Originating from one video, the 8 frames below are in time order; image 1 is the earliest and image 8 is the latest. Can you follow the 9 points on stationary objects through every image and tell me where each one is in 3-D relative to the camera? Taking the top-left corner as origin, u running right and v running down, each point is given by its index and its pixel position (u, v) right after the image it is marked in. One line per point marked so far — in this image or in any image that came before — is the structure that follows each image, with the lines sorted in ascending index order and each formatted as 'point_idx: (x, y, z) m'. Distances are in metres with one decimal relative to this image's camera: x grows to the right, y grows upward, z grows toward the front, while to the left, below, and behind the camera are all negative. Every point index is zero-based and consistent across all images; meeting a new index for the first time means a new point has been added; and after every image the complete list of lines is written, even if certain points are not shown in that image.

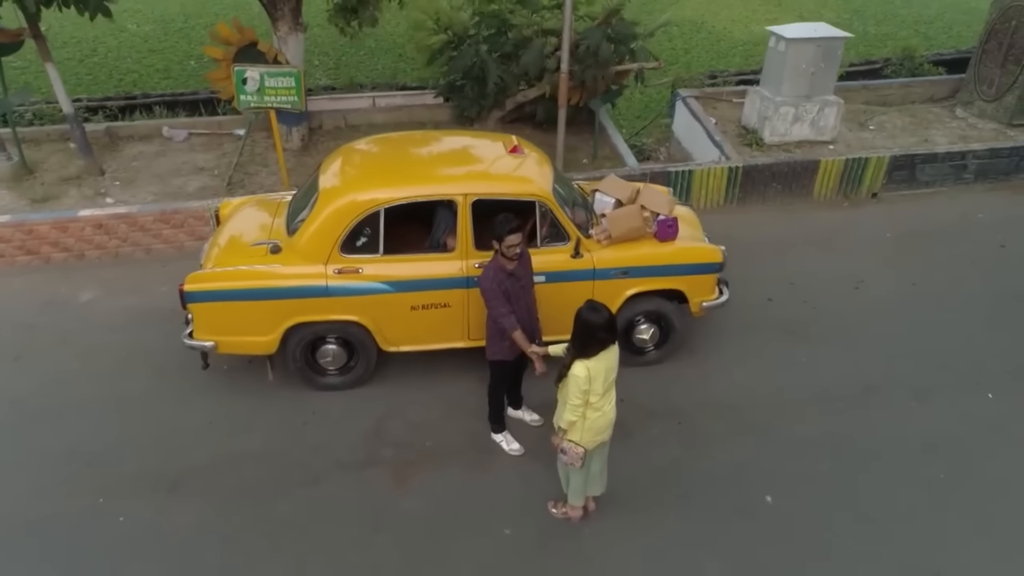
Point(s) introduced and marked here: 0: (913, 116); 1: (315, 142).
0: (+5.5, +2.4, +9.8) m
1: (-2.4, +1.8, +8.6) m
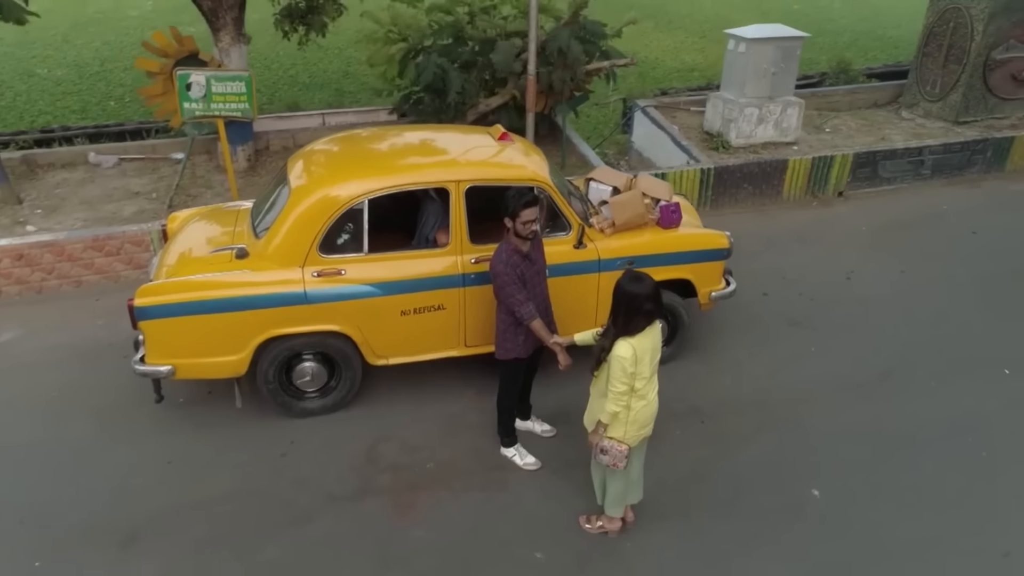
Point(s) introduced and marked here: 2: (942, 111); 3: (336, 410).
0: (+4.9, +2.3, +9.9) m
1: (-2.8, +1.4, +7.9) m
2: (+5.8, +2.4, +9.7) m
3: (-1.2, -0.8, +4.8) m
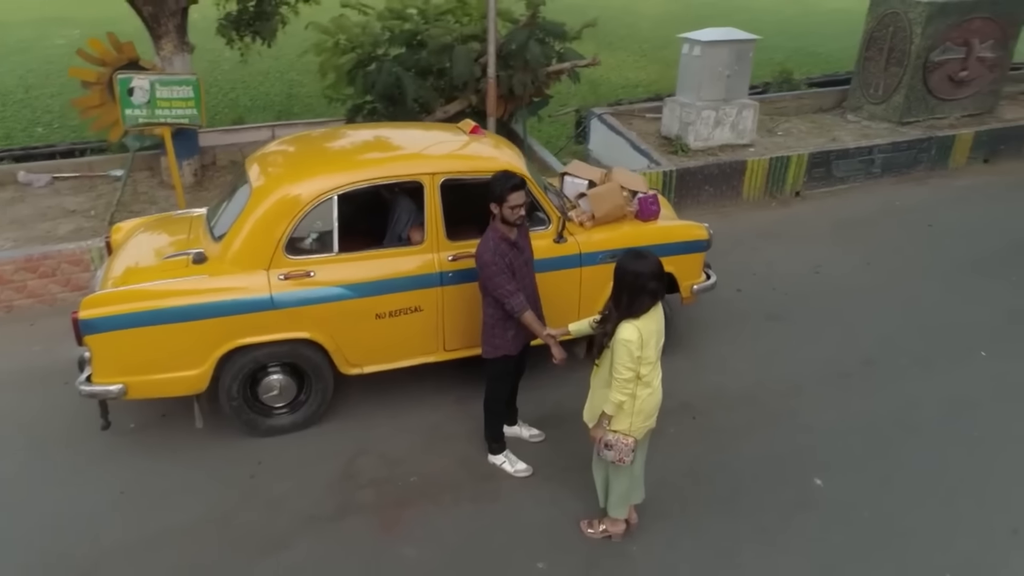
0: (+4.3, +2.3, +10.1) m
1: (-3.2, +1.2, +7.5) m
2: (+5.2, +2.4, +9.9) m
3: (-1.3, -0.9, +4.5) m
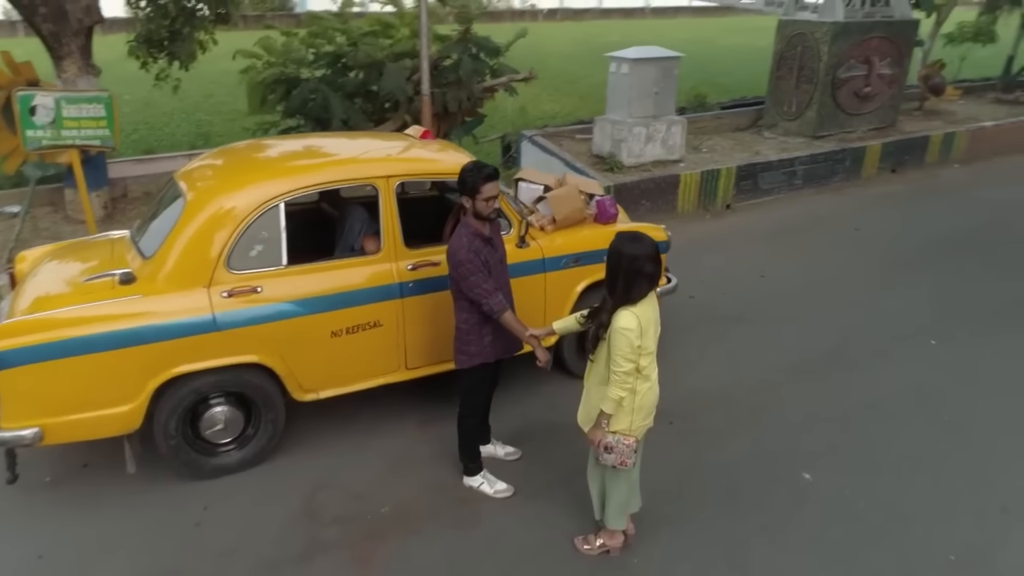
0: (+3.2, +2.2, +10.4) m
1: (-3.8, +0.8, +6.9) m
2: (+4.2, +2.3, +10.4) m
3: (-1.4, -1.0, +4.0) m
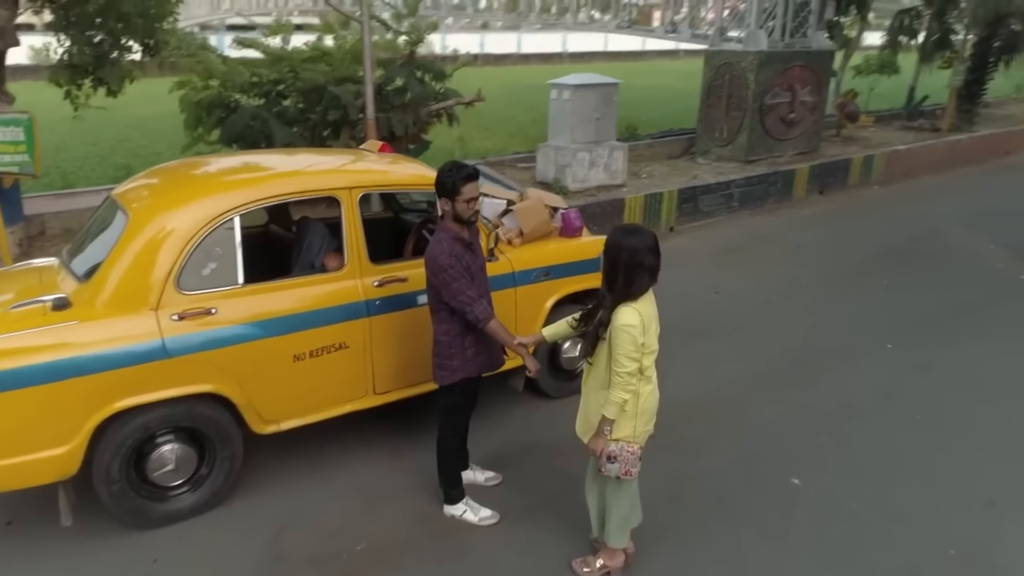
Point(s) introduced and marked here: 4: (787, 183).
0: (+2.4, +1.8, +10.6) m
1: (-4.2, +0.4, +6.4) m
2: (+3.3, +2.0, +10.7) m
3: (-1.5, -1.1, +3.6) m
4: (+4.0, +1.5, +10.3) m
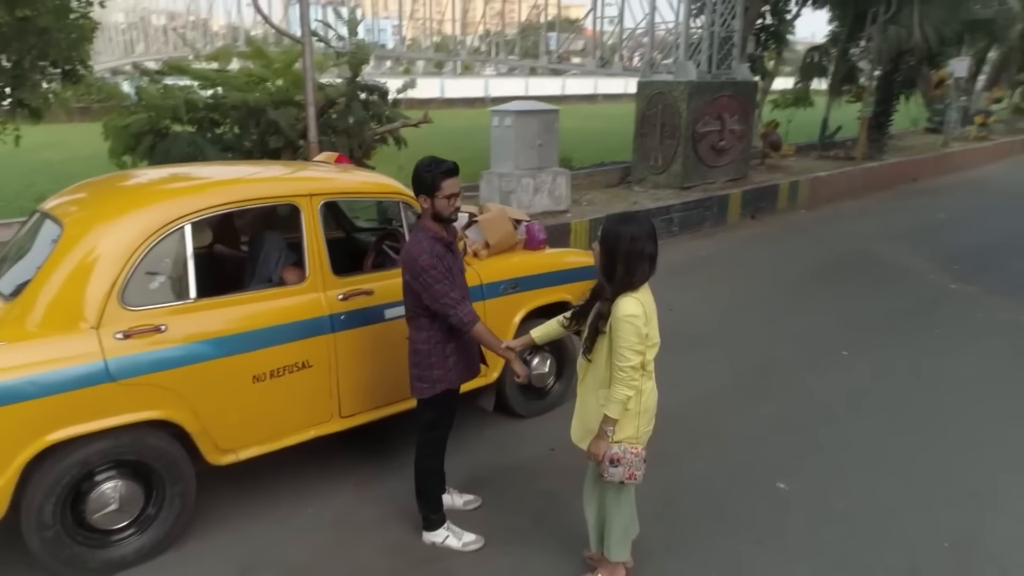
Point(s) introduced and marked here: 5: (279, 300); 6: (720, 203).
0: (+1.5, +1.4, +10.7) m
1: (-4.6, 0.0, +5.7) m
2: (+2.4, +1.6, +10.9) m
3: (-1.6, -1.2, +3.2) m
4: (+3.1, +1.2, +10.6) m
5: (-1.1, -0.1, +3.4) m
6: (+3.1, +1.3, +10.6) m
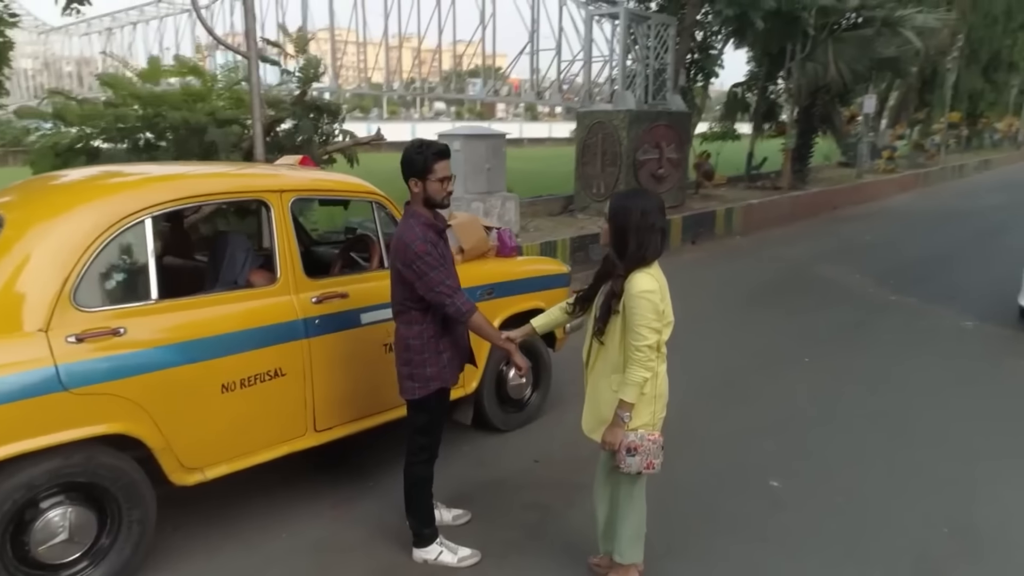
0: (+0.6, +1.0, +10.8) m
1: (-4.8, -0.2, +5.1) m
2: (+1.5, +1.2, +11.0) m
3: (-1.6, -1.2, +2.8) m
4: (+2.3, +0.8, +10.8) m
5: (-1.2, -0.1, +3.1) m
6: (+2.3, +0.9, +10.8) m
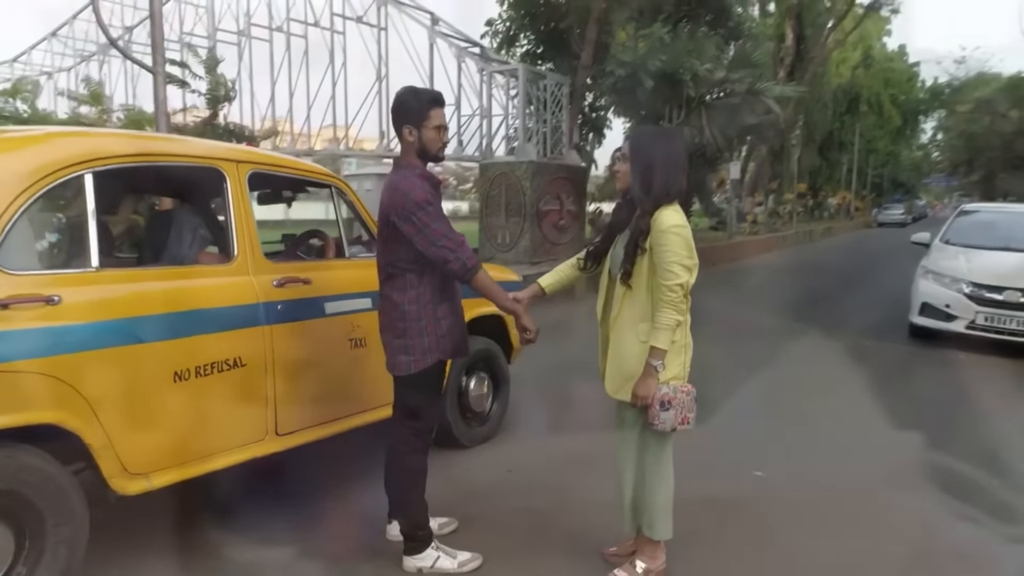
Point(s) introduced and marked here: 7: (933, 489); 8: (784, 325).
0: (-0.7, +0.3, +10.6) m
1: (-5.1, -0.5, +4.0) m
2: (+0.1, +0.5, +11.0) m
3: (-1.5, -1.1, +2.2) m
4: (+0.9, +0.1, +10.9) m
5: (-1.2, 0.0, +2.7) m
6: (+0.9, +0.2, +10.9) m
7: (+2.2, -1.0, +3.7) m
8: (+3.3, -0.4, +8.5) m
